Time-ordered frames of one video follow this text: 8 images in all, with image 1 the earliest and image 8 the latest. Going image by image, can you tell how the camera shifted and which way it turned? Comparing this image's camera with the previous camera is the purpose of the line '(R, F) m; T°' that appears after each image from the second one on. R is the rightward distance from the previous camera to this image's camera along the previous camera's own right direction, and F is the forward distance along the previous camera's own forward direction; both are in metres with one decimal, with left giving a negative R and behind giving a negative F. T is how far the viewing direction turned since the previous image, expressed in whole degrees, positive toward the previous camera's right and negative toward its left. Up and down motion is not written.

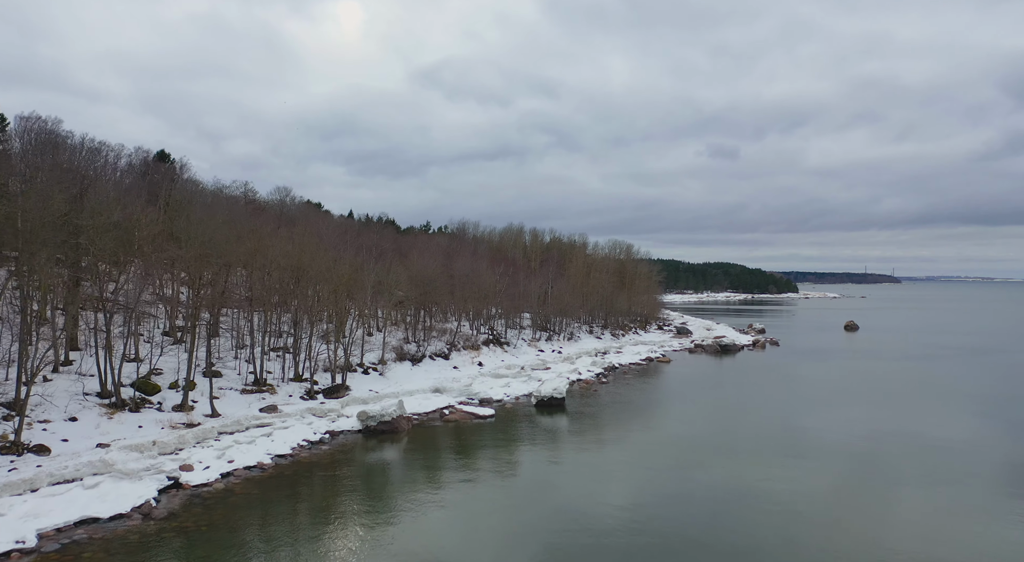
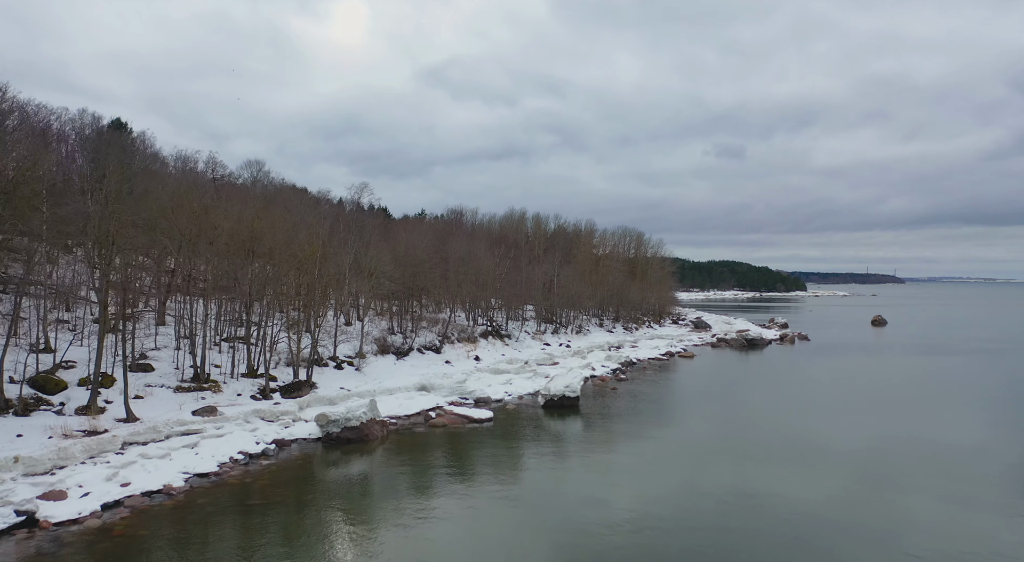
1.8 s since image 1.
(-0.1, +7.3) m; 0°
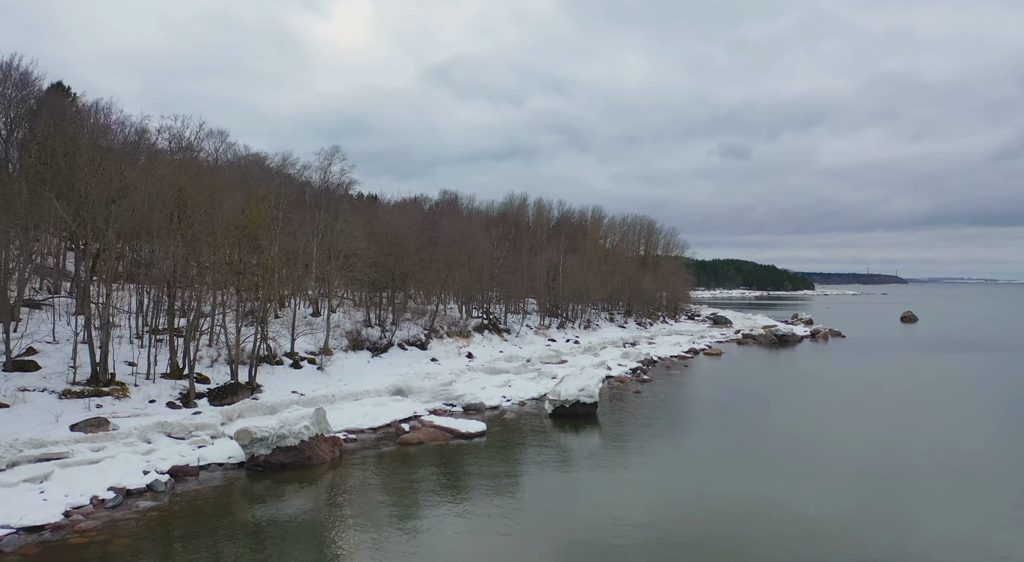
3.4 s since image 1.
(+0.1, +7.2) m; 0°
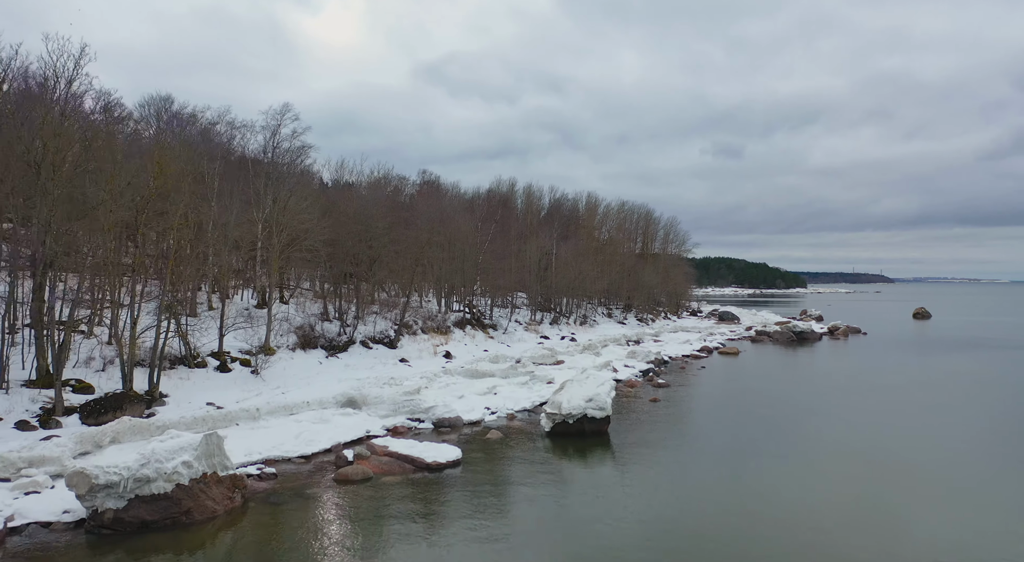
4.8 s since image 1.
(+0.1, +6.2) m; +1°
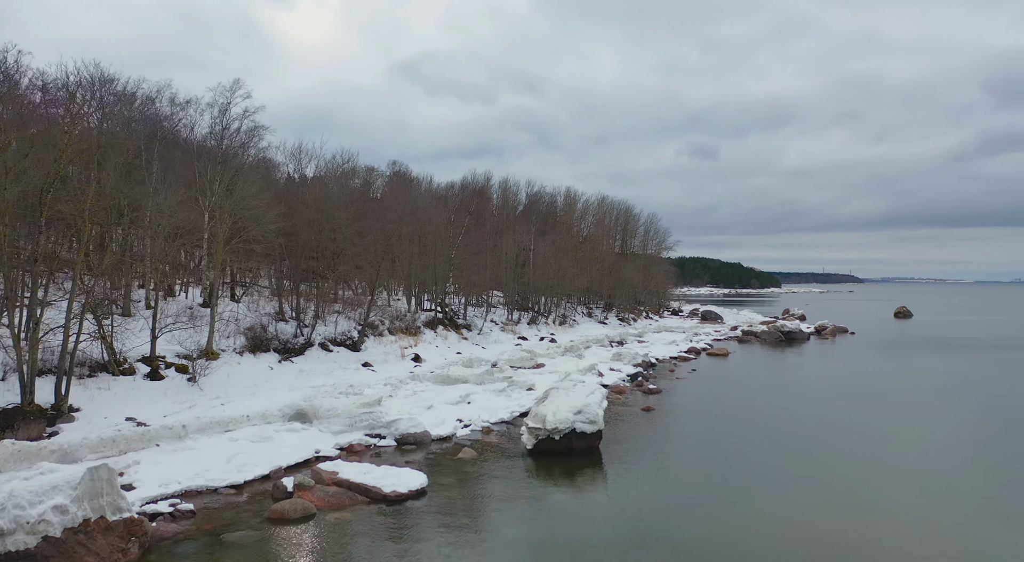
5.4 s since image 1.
(0.0, +2.8) m; +2°
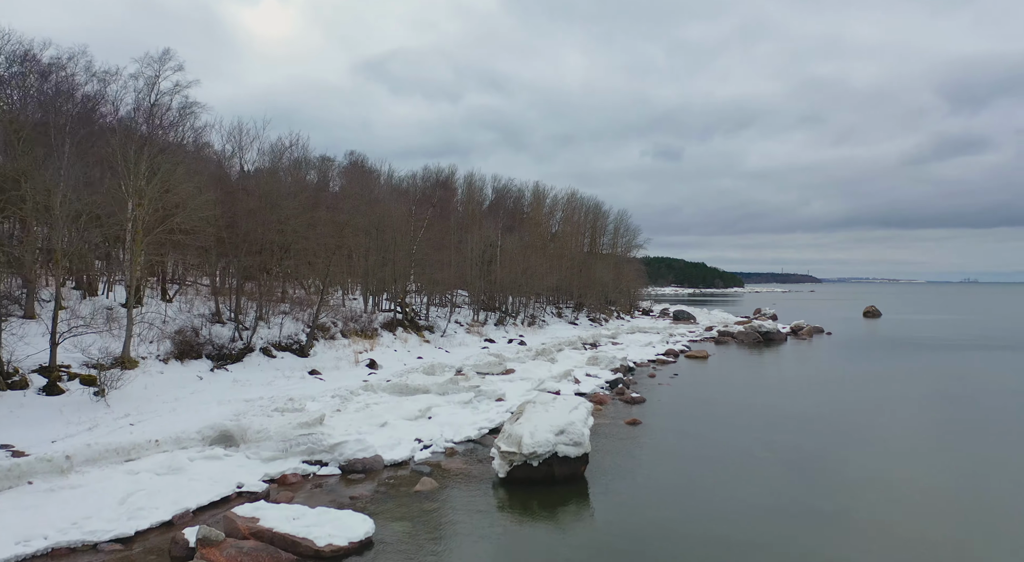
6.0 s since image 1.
(-0.1, +2.8) m; +3°
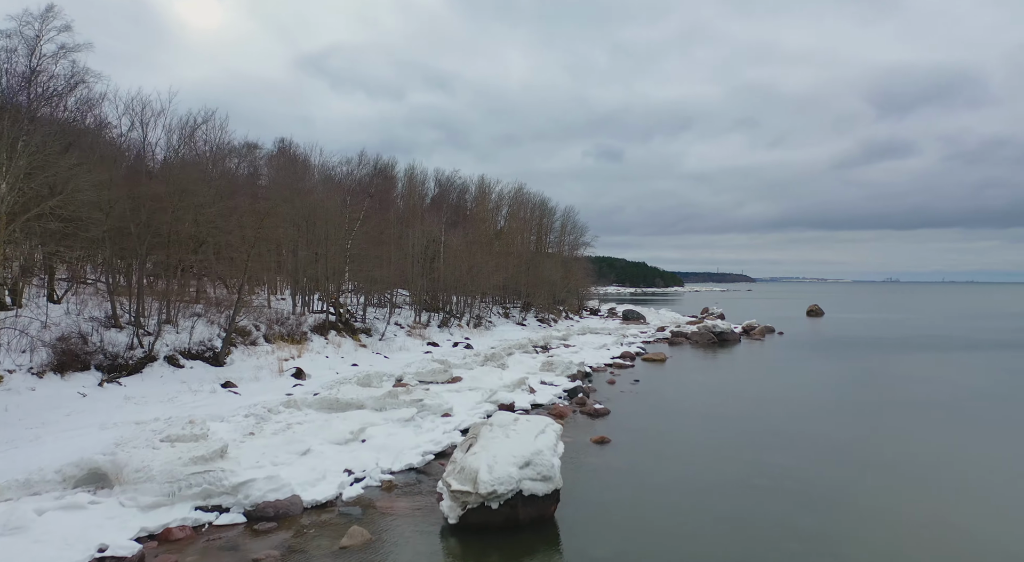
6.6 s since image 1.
(-0.2, +2.8) m; +5°
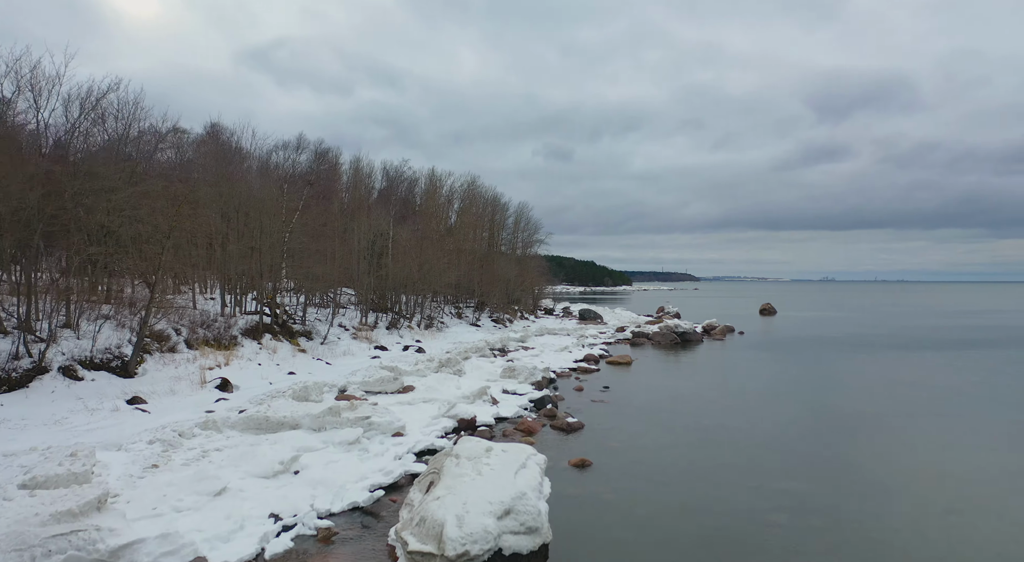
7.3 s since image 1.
(-0.3, +2.6) m; +4°
